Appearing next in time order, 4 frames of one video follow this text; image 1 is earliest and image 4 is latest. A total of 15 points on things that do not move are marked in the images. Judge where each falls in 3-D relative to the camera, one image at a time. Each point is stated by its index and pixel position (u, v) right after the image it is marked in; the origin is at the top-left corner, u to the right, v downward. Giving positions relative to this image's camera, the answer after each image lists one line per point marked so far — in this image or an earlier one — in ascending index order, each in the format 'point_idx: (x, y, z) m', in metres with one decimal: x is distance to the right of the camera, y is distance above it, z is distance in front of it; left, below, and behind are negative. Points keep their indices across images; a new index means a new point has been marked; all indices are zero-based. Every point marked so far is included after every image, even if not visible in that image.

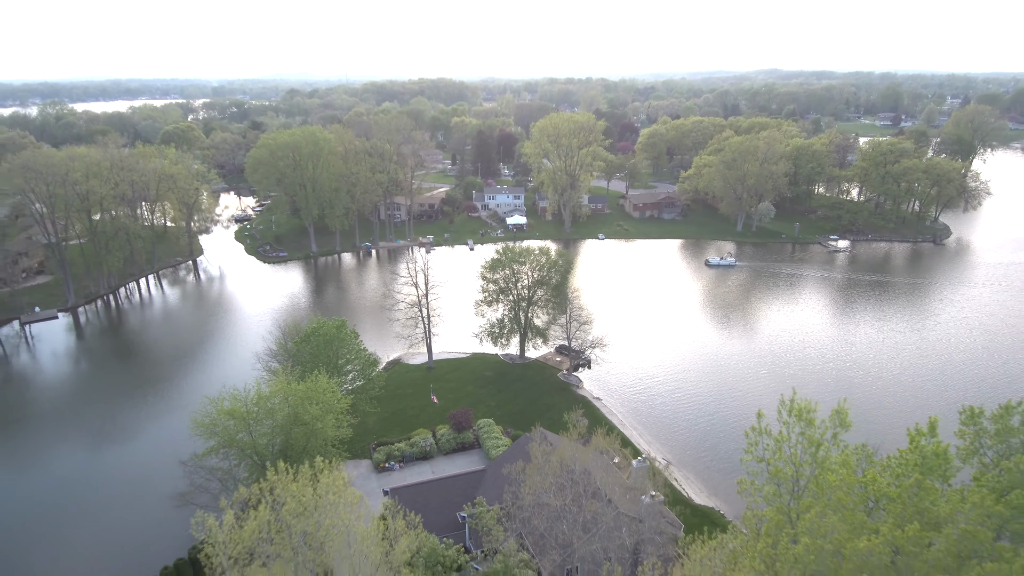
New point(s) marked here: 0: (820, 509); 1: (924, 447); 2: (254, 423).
0: (+5.7, -4.0, +10.3) m
1: (+8.7, -3.3, +11.9) m
2: (-8.5, -4.5, +18.0) m
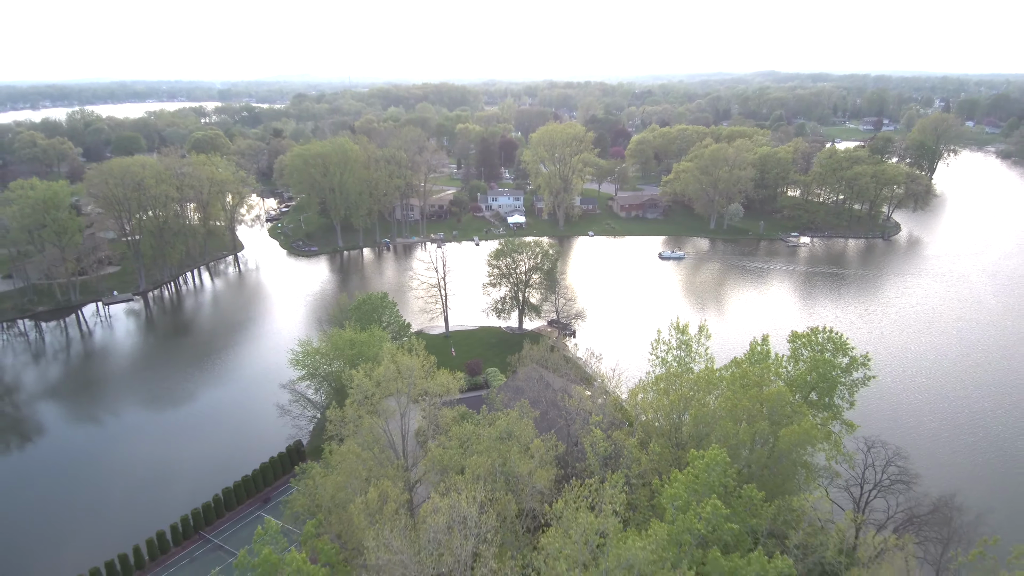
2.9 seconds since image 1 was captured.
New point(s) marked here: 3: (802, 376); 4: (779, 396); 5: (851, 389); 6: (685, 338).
0: (+5.7, -2.9, +18.1) m
1: (+8.7, -2.2, +19.7) m
2: (-8.5, -3.4, +25.8) m
3: (+10.0, -2.9, +18.9) m
4: (+7.6, -3.1, +15.7) m
5: (+11.9, -3.5, +19.3) m
6: (+6.0, -1.8, +19.1) m
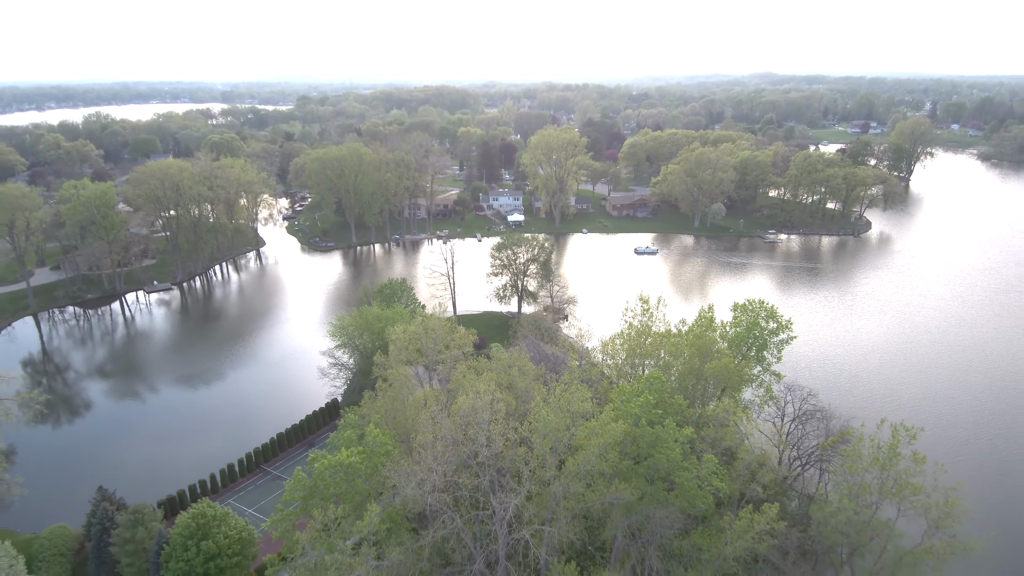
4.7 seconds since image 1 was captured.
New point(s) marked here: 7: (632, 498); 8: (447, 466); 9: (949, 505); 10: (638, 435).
0: (+5.7, -2.0, +23.4) m
1: (+8.7, -1.3, +25.0) m
2: (-8.5, -2.5, +31.2) m
3: (+10.0, -2.0, +24.3) m
4: (+7.6, -2.2, +21.1) m
5: (+11.9, -2.6, +24.7) m
6: (+6.0, -0.9, +24.5) m
7: (+3.1, -5.4, +14.3) m
8: (-1.8, -4.8, +14.9) m
9: (+12.7, -6.3, +16.0) m
10: (+3.5, -4.1, +15.4) m
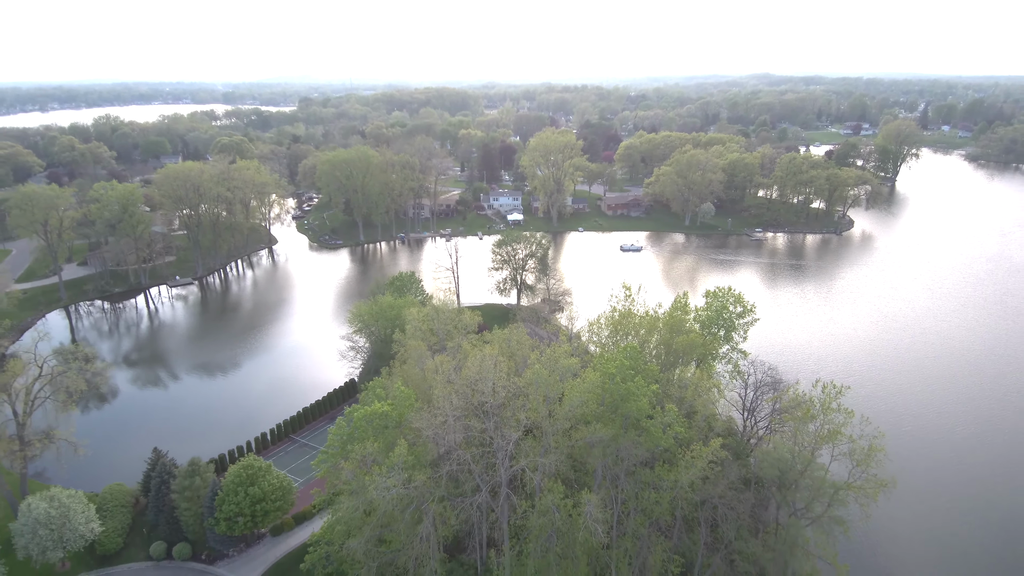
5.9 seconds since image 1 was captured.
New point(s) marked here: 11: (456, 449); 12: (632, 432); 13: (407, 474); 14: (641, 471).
0: (+5.7, -1.4, +27.0) m
1: (+8.7, -0.7, +28.6) m
2: (-8.5, -1.9, +34.7) m
3: (+10.0, -1.5, +27.9) m
4: (+7.6, -1.6, +24.7) m
5: (+11.9, -2.0, +28.3) m
6: (+6.0, -0.3, +28.1) m
7: (+3.1, -4.8, +17.9) m
8: (-1.8, -4.2, +18.5) m
9: (+12.7, -5.7, +19.6) m
10: (+3.5, -3.5, +19.0) m
11: (-1.8, -5.2, +17.8) m
12: (+4.0, -4.8, +18.4) m
13: (-3.4, -6.0, +17.8) m
14: (+4.3, -6.1, +18.2) m
